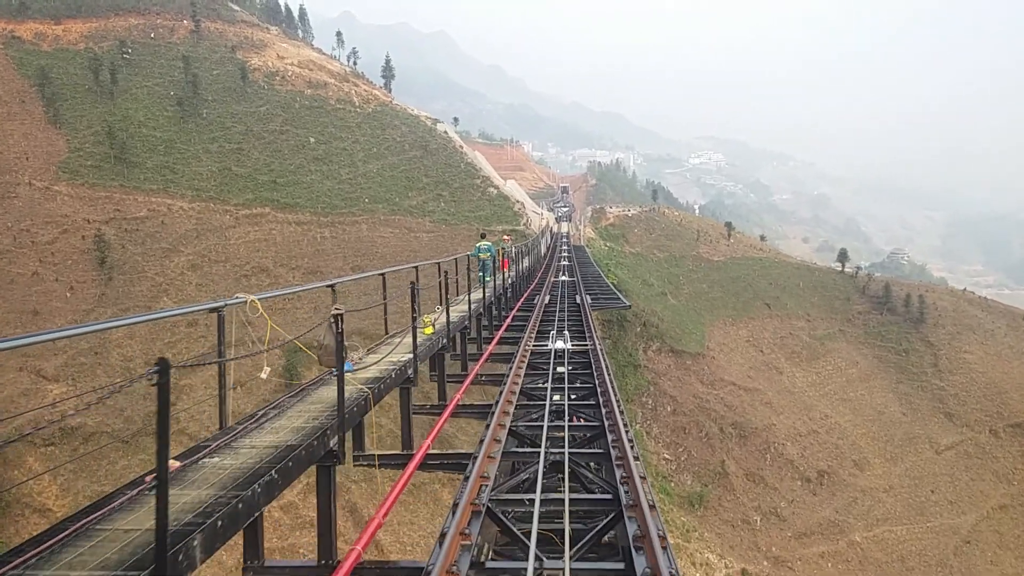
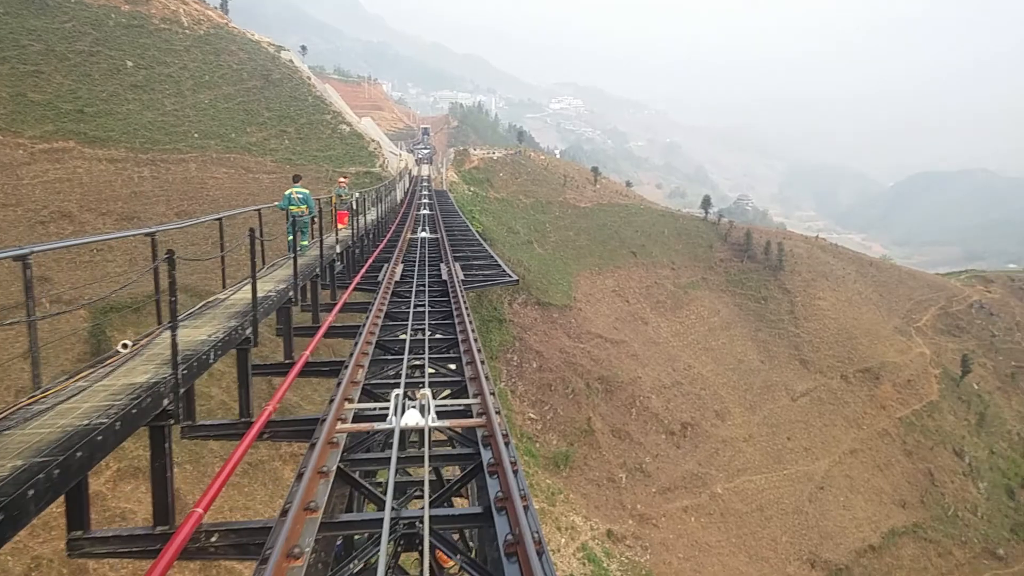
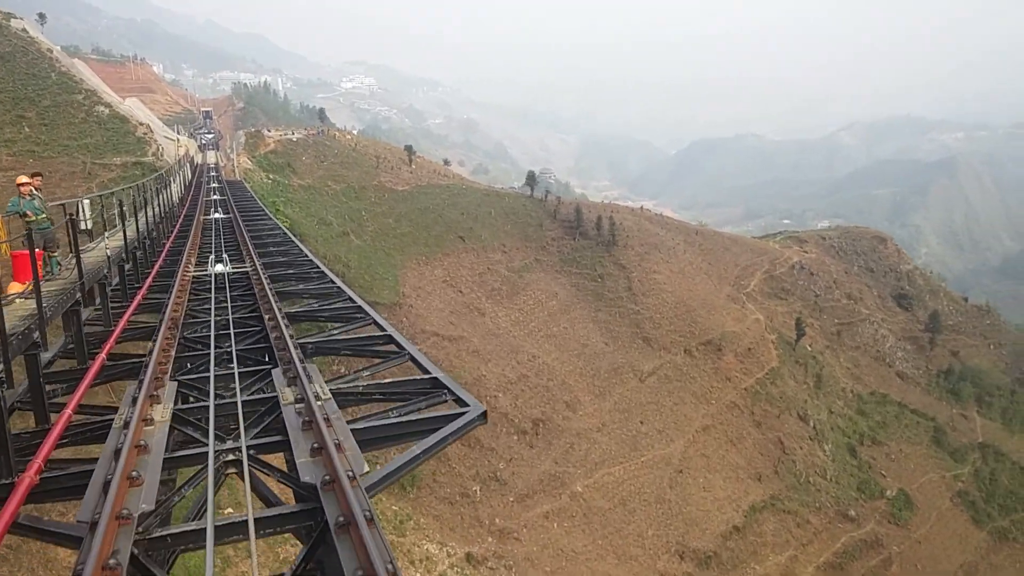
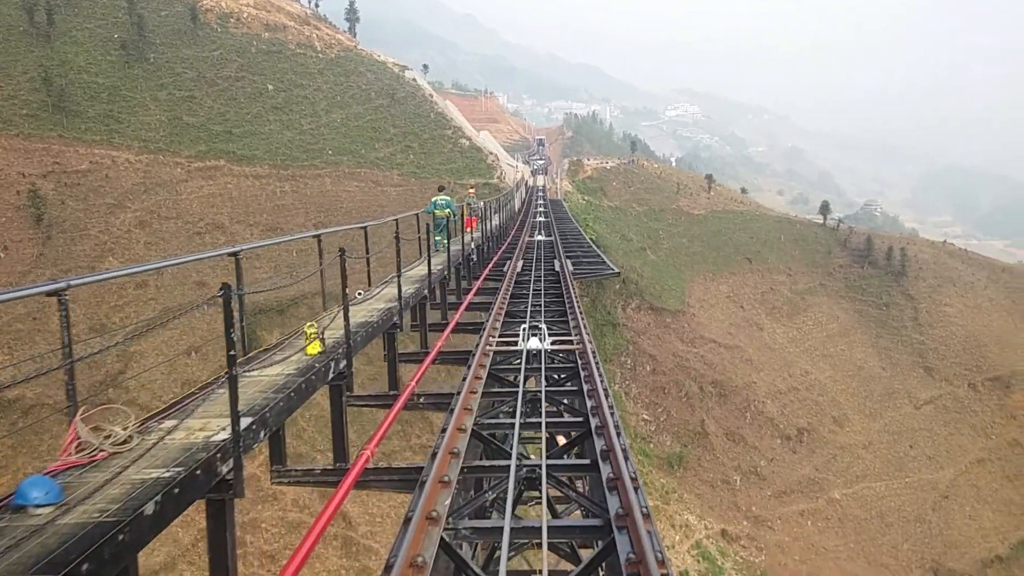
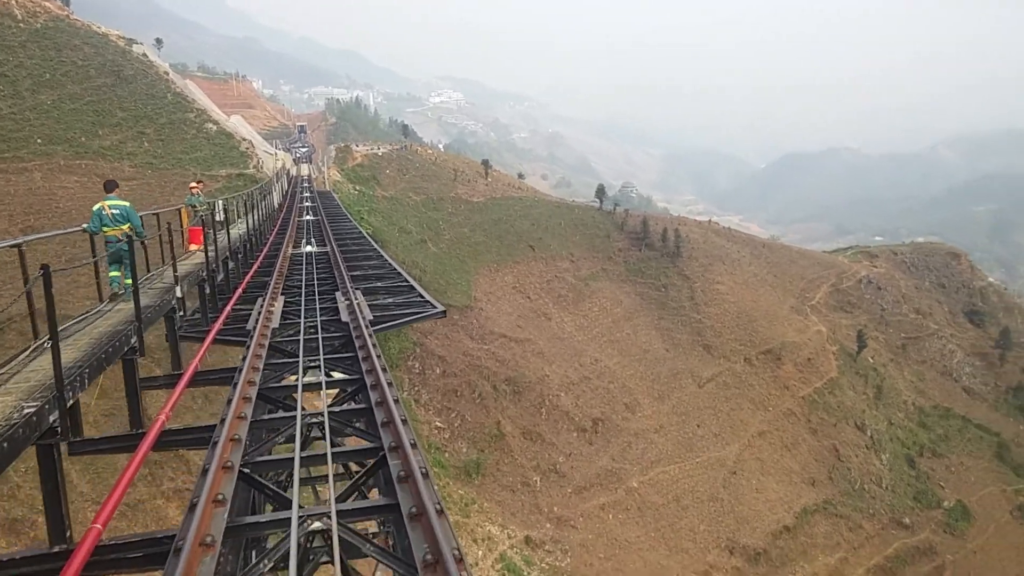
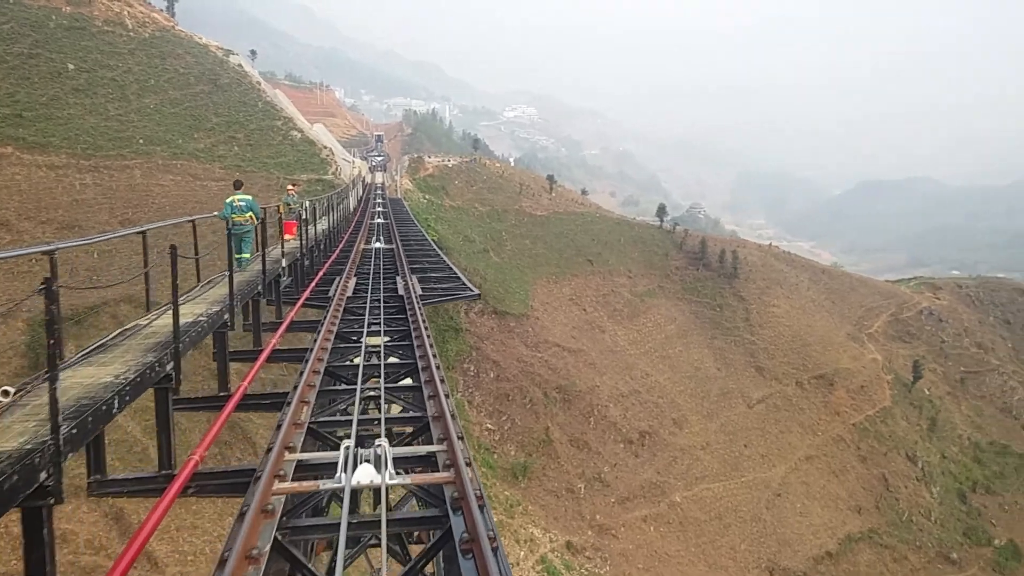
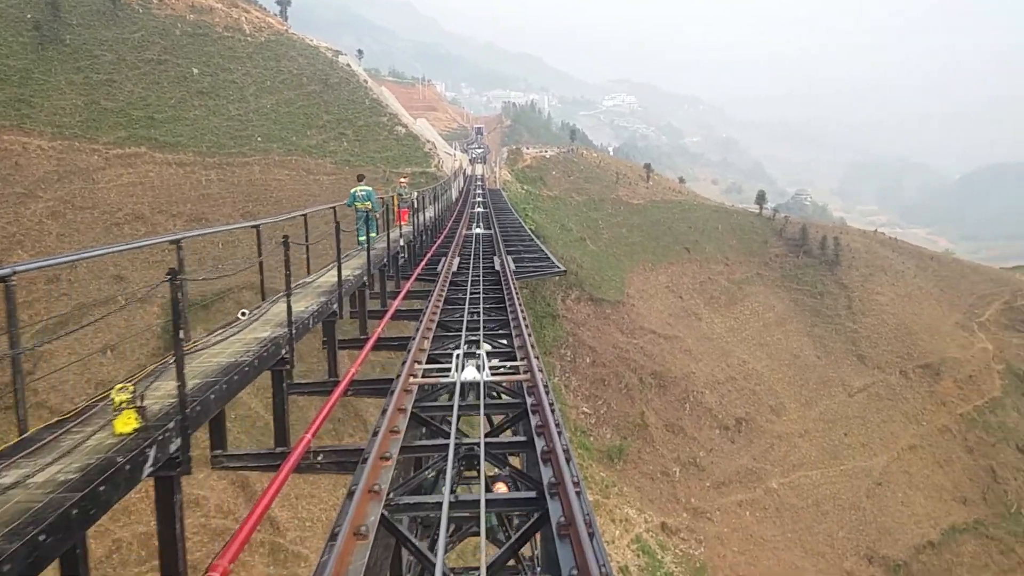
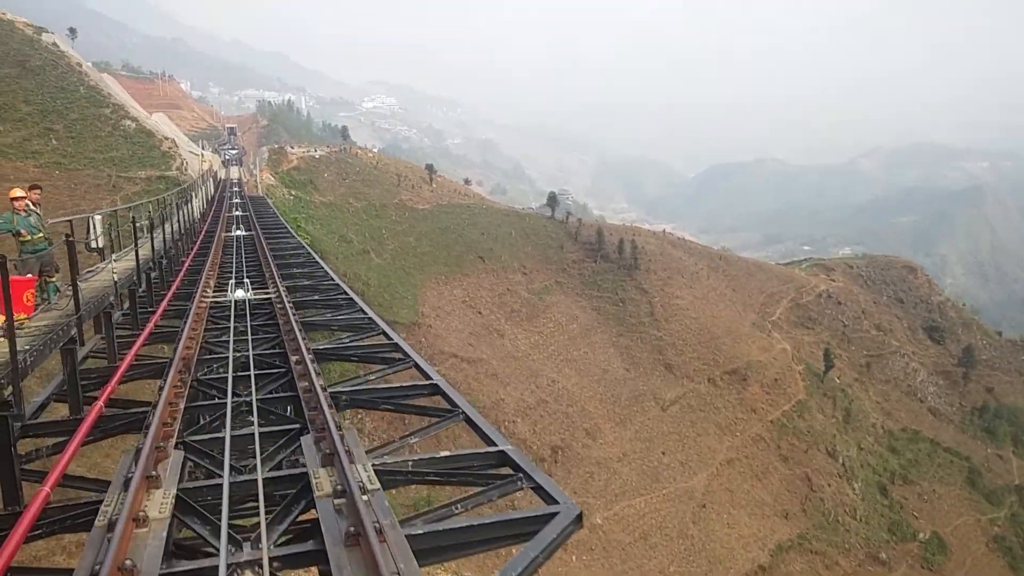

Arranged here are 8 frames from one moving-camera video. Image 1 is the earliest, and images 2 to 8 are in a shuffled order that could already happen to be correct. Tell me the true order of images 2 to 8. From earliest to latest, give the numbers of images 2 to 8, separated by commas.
4, 7, 2, 6, 5, 3, 8
